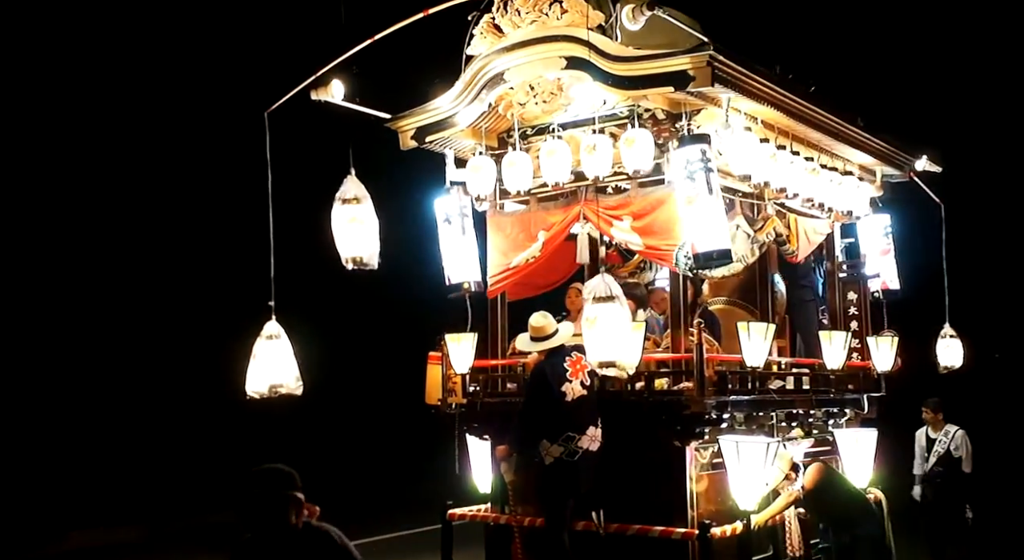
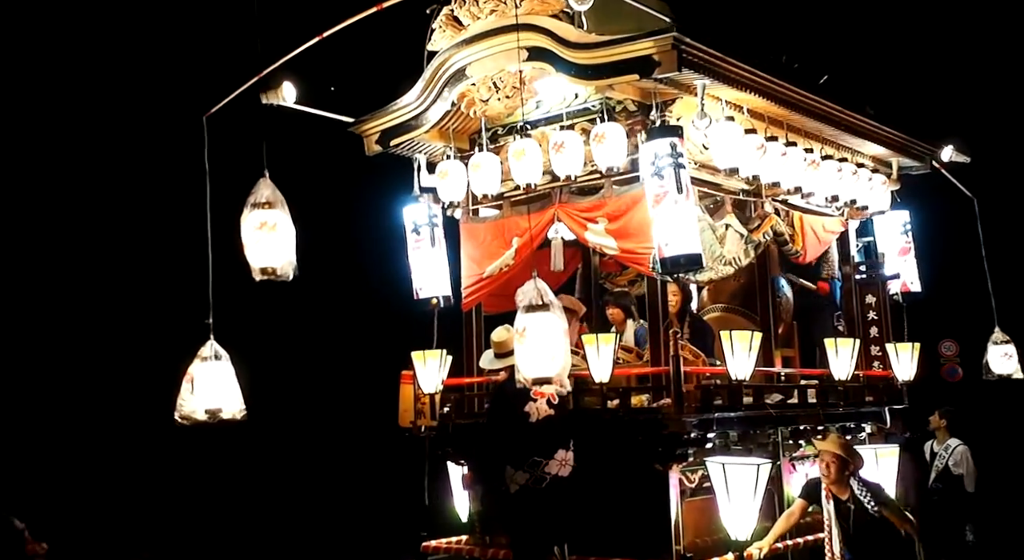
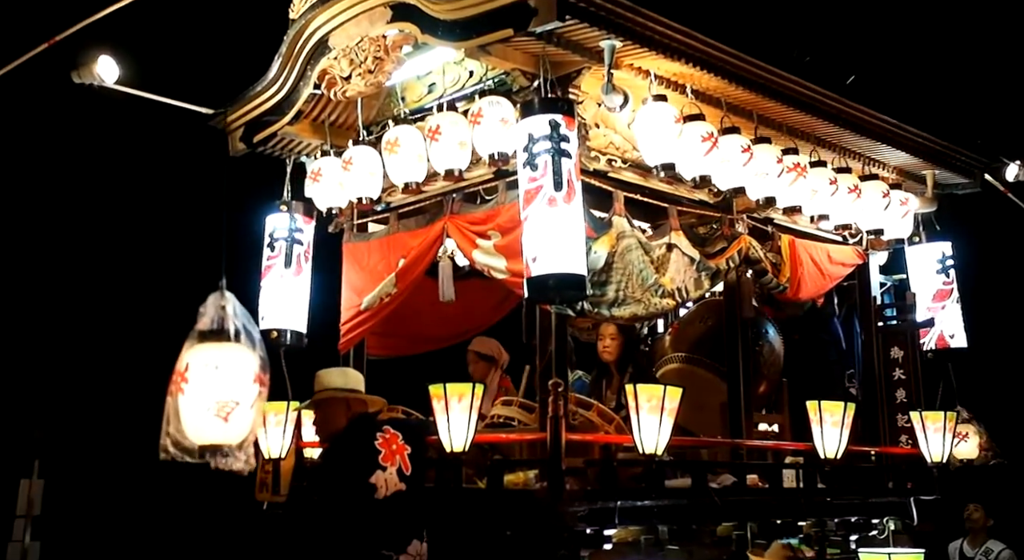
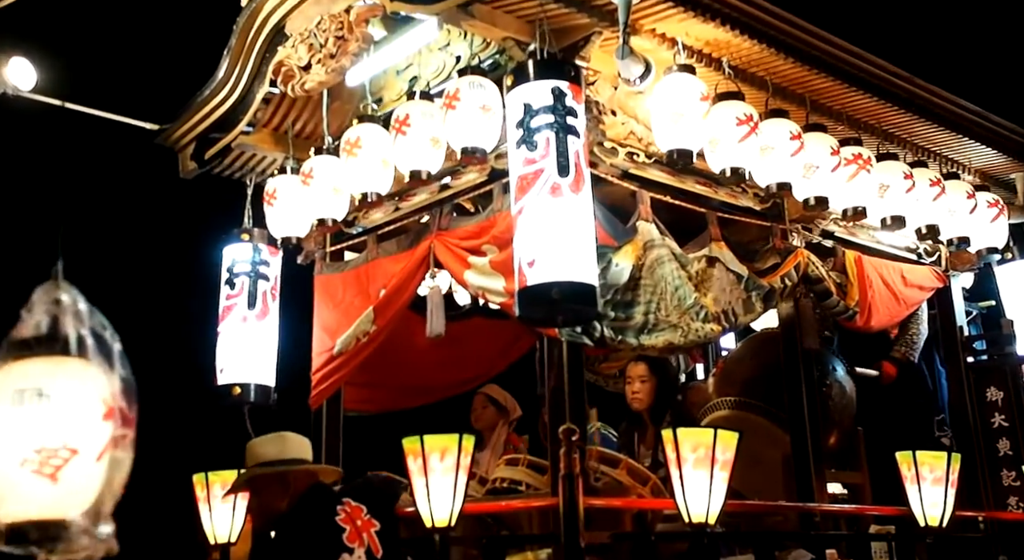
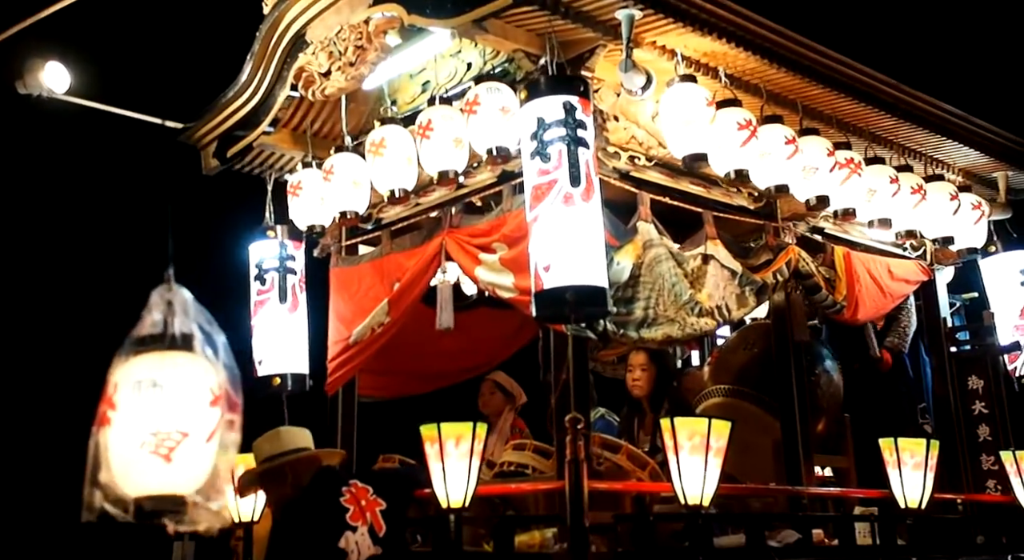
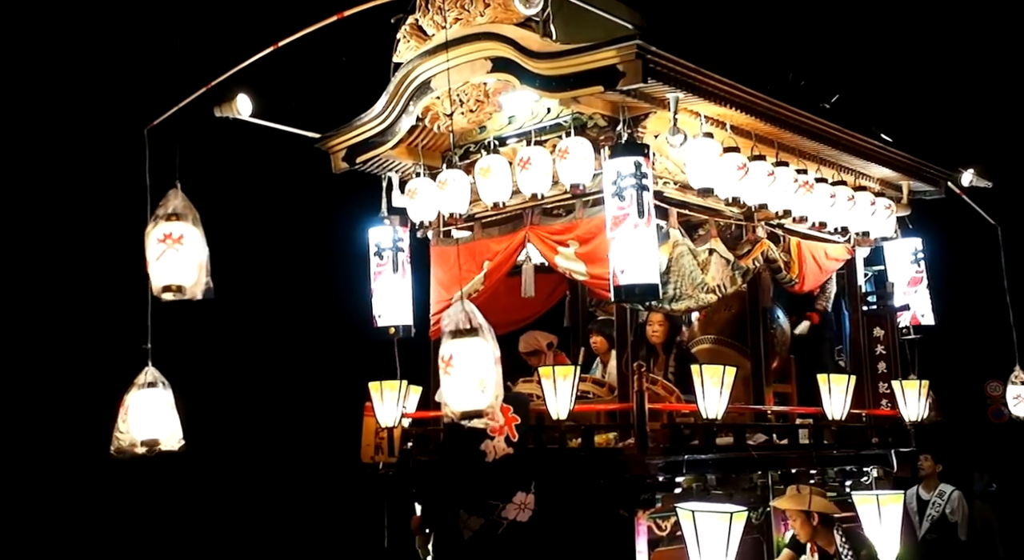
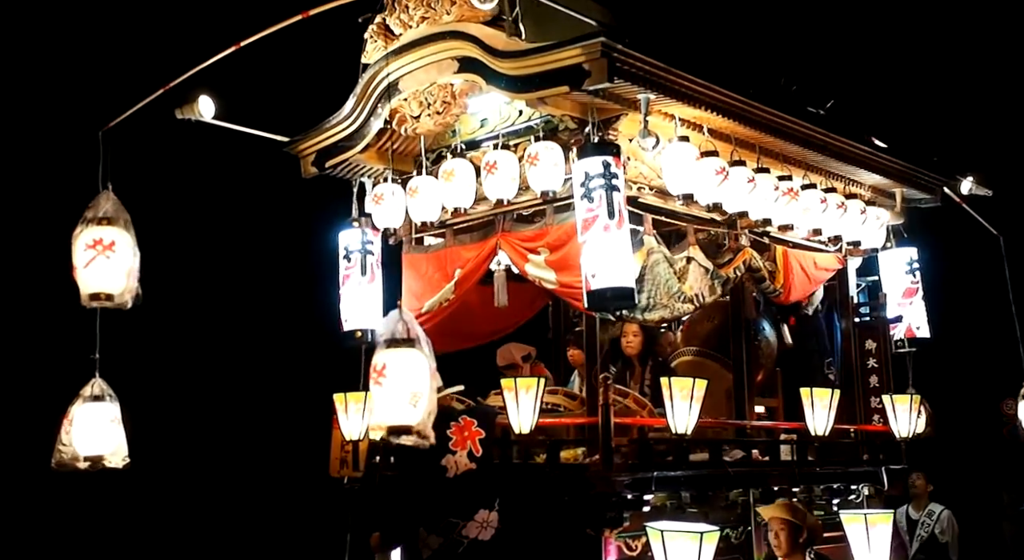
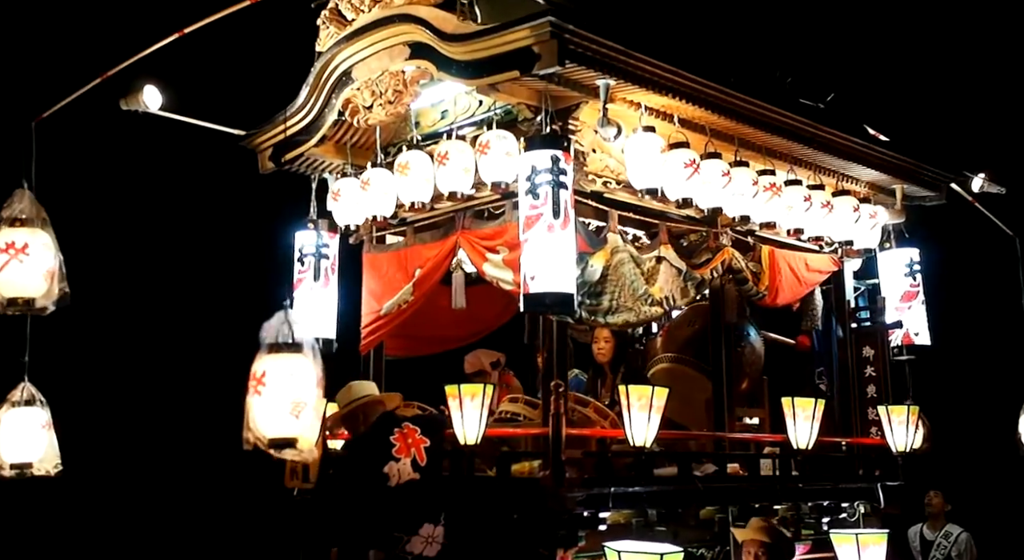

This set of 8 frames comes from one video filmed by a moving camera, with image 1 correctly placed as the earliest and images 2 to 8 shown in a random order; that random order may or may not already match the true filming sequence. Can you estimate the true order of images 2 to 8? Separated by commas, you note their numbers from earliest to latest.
2, 6, 7, 8, 3, 5, 4
